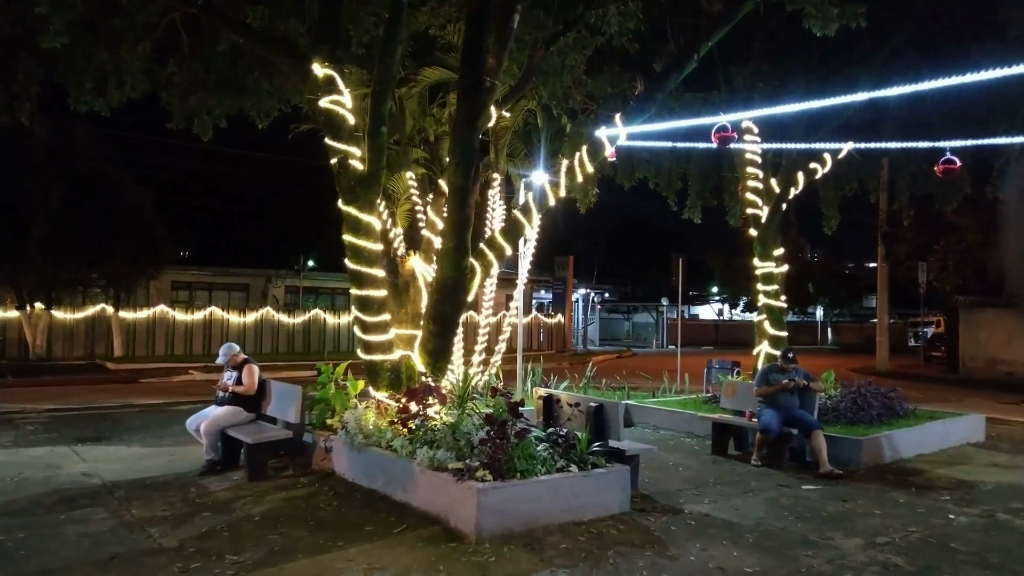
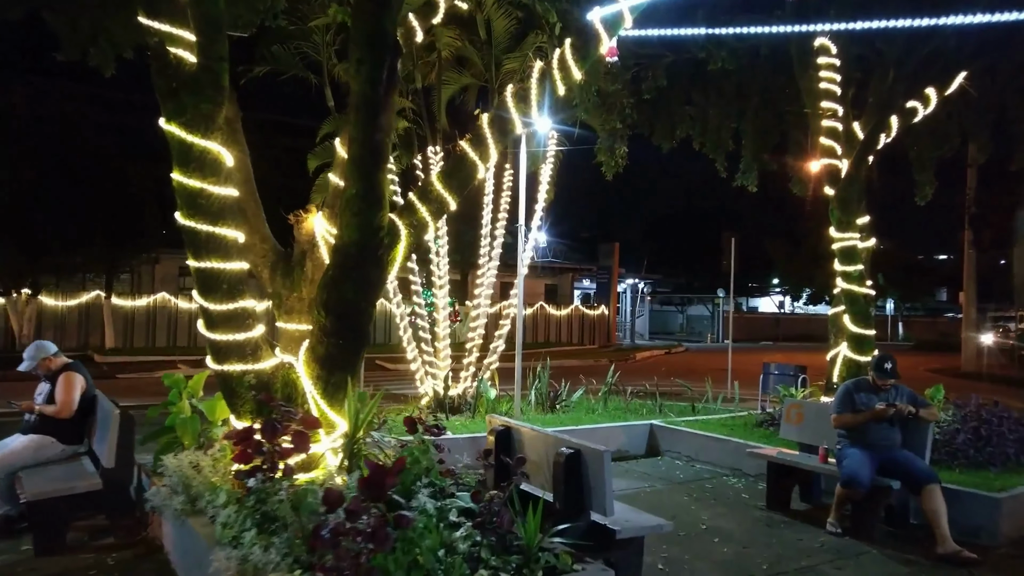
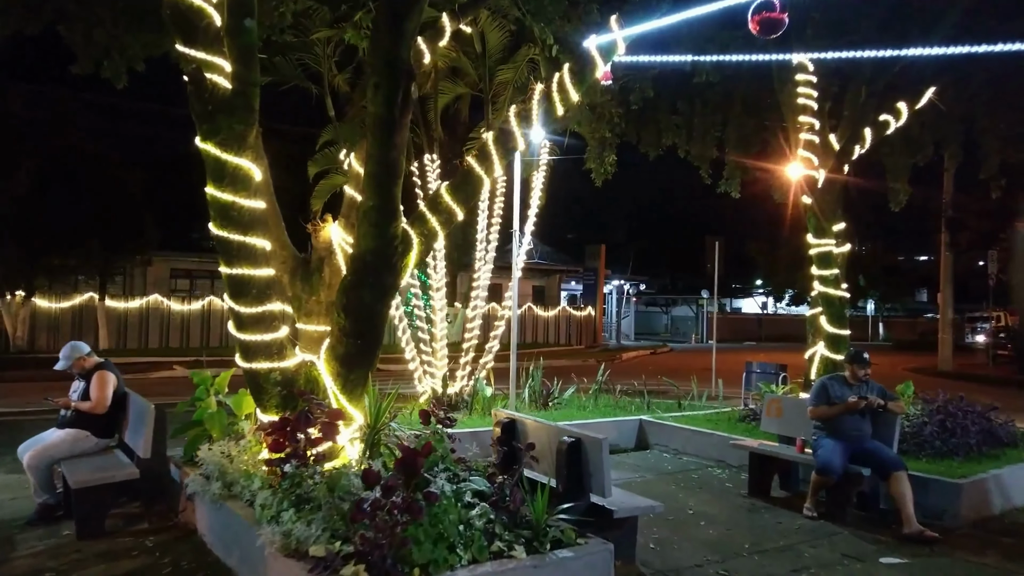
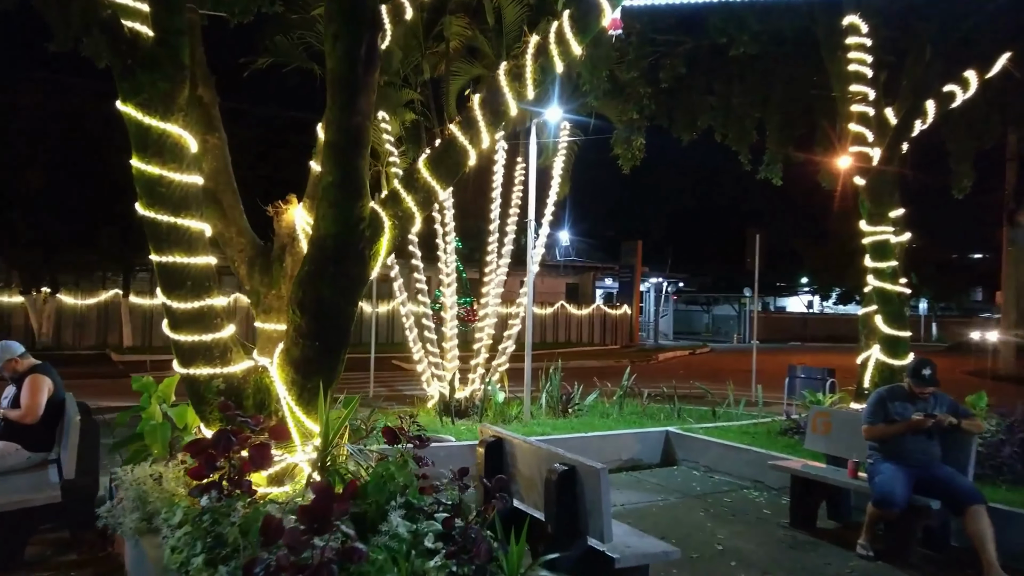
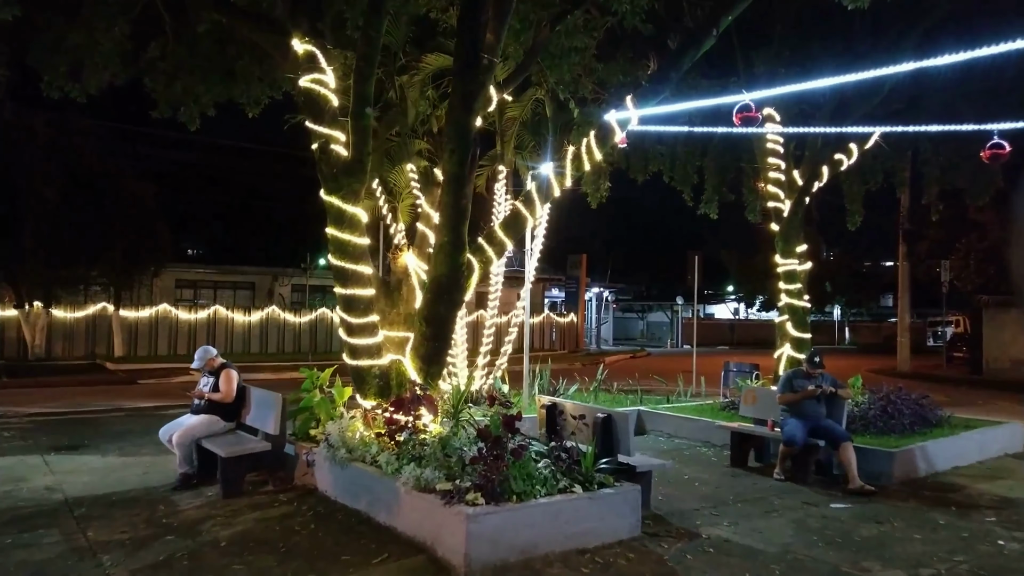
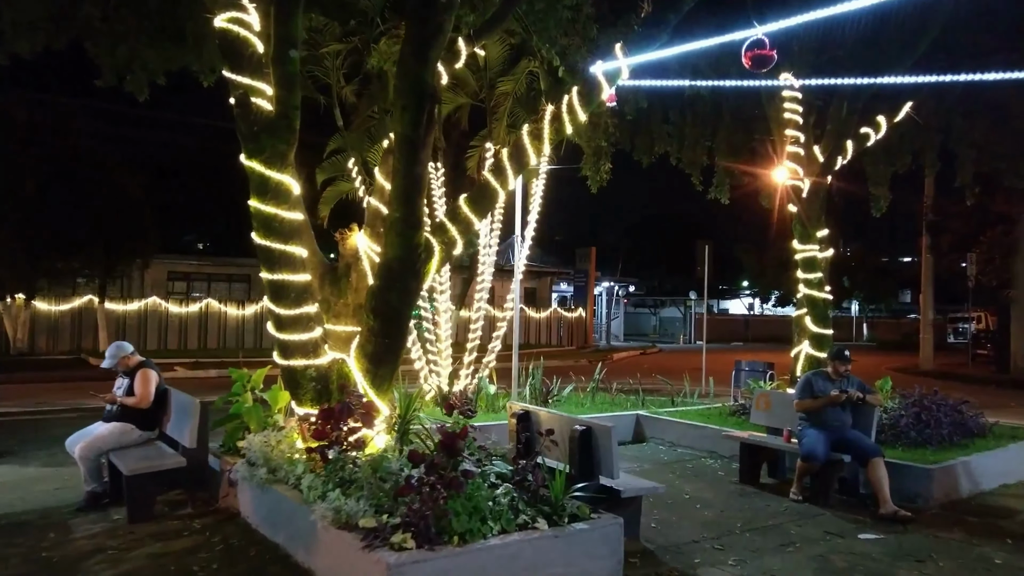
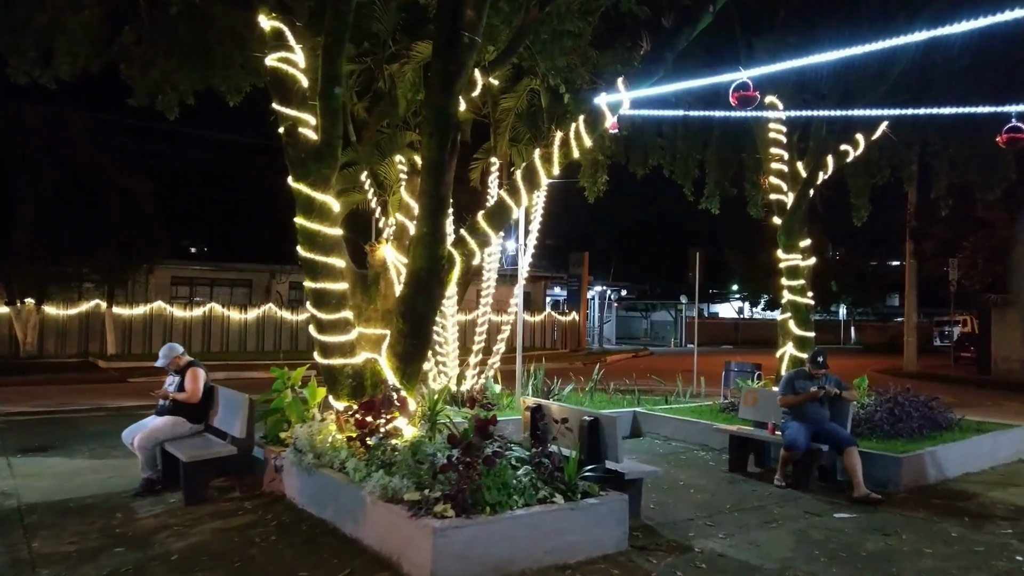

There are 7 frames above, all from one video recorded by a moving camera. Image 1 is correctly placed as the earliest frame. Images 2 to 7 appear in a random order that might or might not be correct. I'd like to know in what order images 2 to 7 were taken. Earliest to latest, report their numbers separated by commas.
5, 7, 6, 3, 2, 4
